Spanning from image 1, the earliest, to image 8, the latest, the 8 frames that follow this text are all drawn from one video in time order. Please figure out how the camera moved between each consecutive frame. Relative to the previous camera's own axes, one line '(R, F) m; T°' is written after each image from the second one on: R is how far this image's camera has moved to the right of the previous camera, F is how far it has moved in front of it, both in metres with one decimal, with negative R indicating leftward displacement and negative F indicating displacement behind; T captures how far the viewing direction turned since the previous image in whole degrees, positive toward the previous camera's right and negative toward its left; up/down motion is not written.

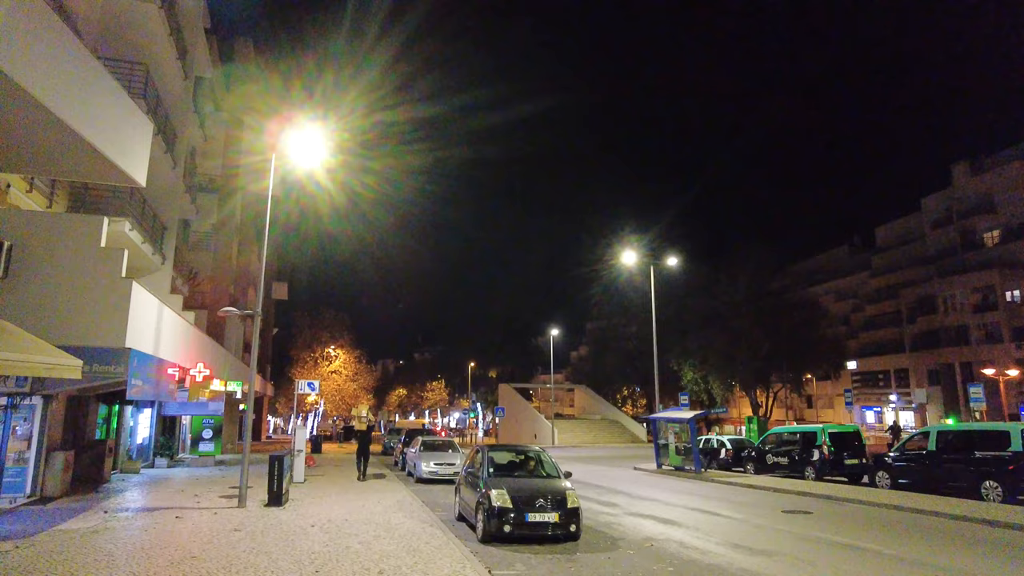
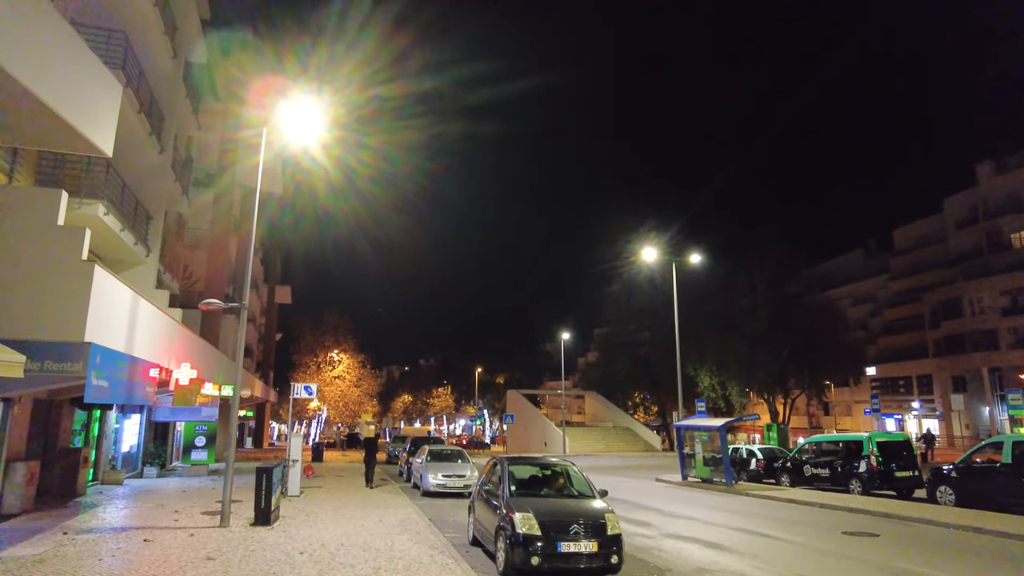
(-0.3, +1.7) m; 0°
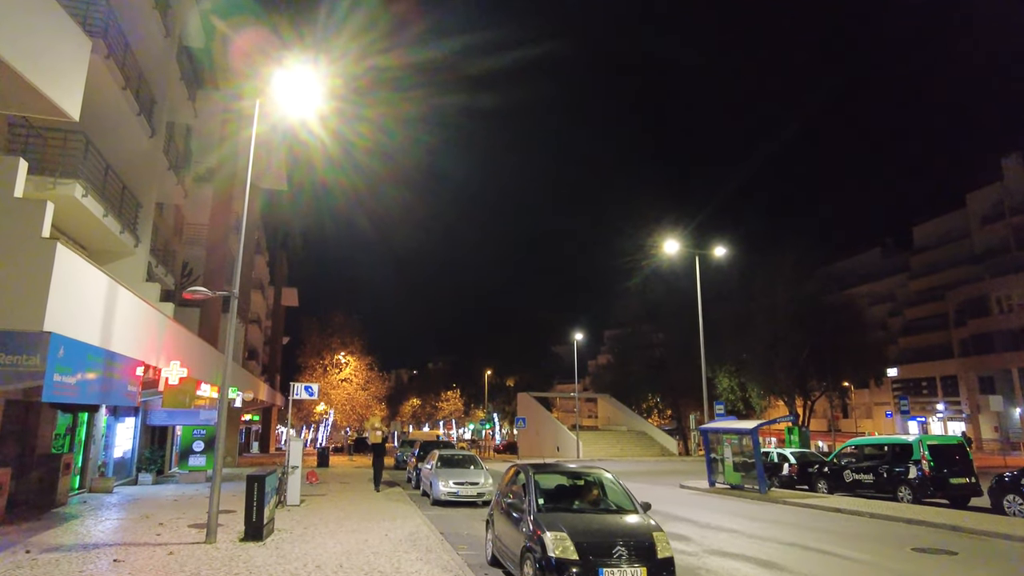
(-0.2, +1.4) m; -1°
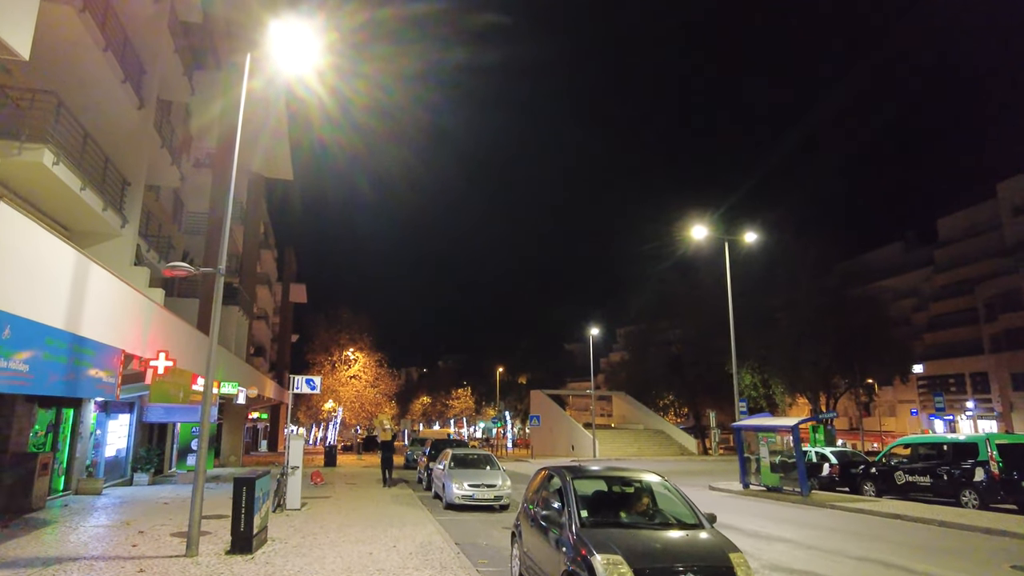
(-0.3, +1.5) m; -1°
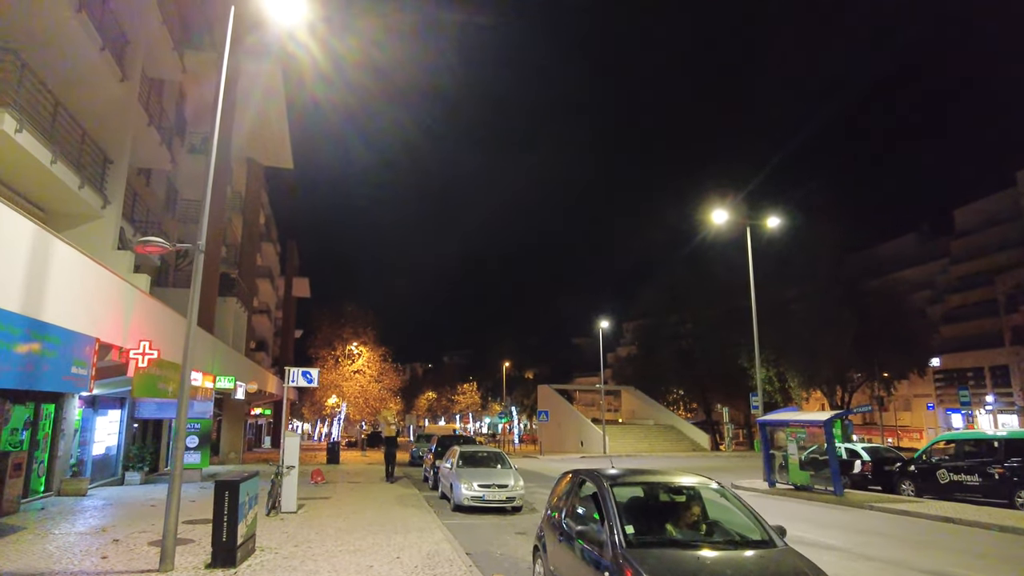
(-0.2, +1.2) m; 0°
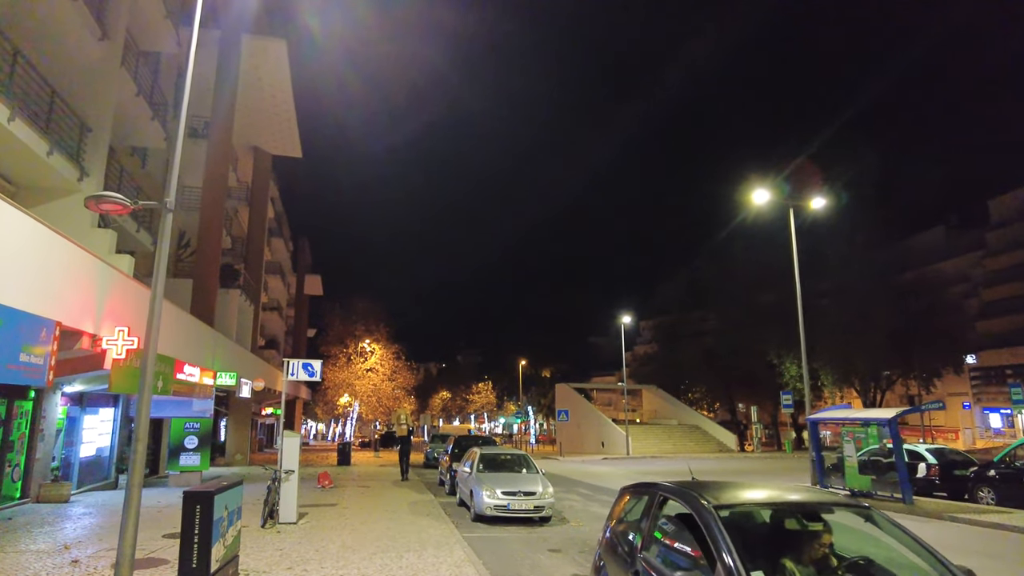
(-0.3, +1.7) m; -1°
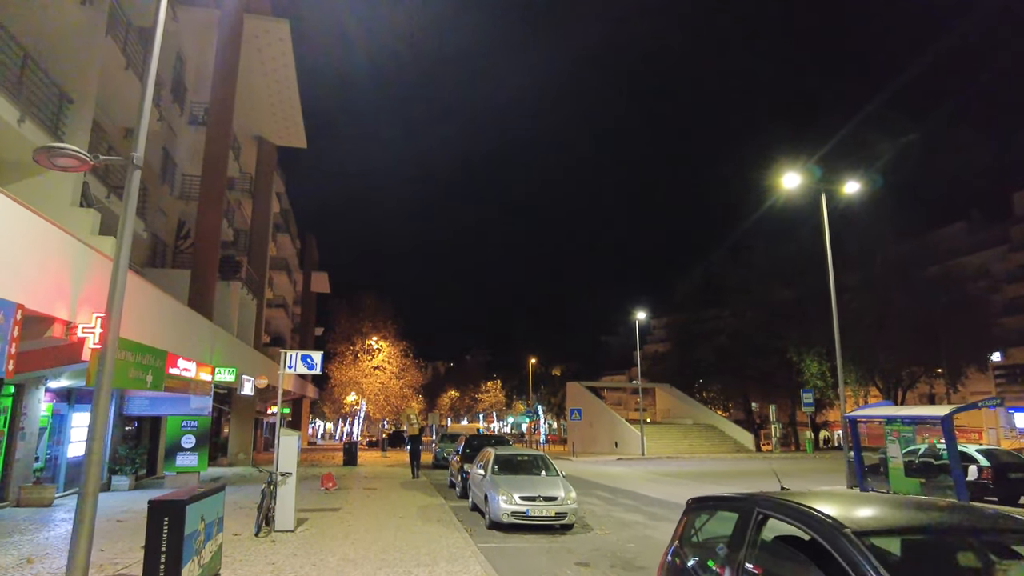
(-0.2, +1.2) m; -1°
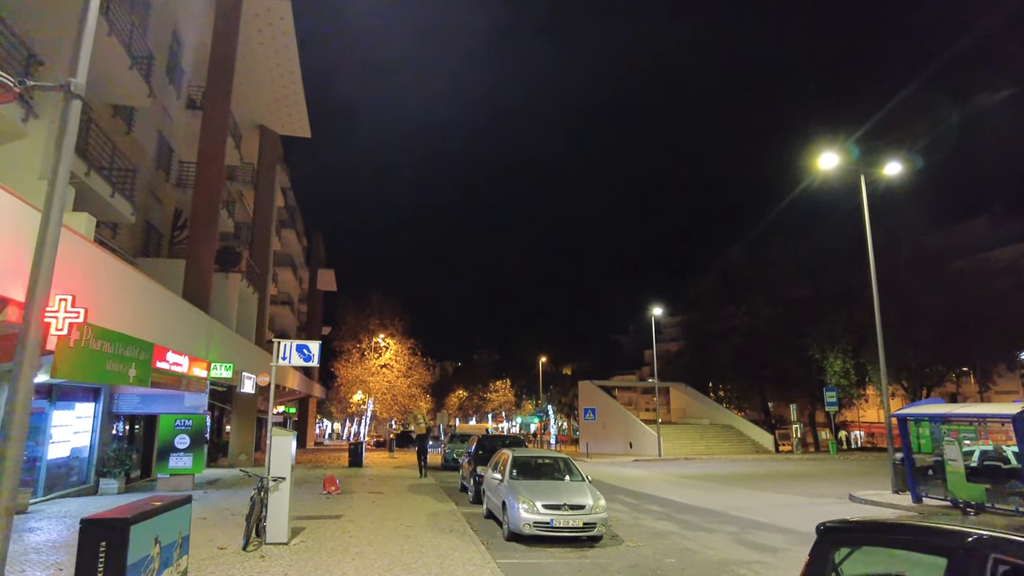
(-0.2, +1.3) m; -1°
